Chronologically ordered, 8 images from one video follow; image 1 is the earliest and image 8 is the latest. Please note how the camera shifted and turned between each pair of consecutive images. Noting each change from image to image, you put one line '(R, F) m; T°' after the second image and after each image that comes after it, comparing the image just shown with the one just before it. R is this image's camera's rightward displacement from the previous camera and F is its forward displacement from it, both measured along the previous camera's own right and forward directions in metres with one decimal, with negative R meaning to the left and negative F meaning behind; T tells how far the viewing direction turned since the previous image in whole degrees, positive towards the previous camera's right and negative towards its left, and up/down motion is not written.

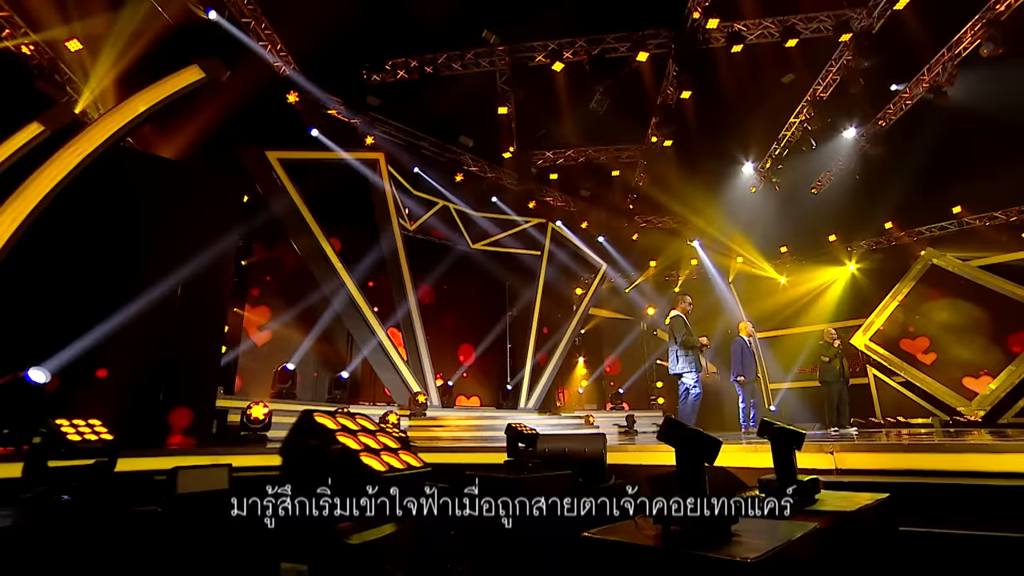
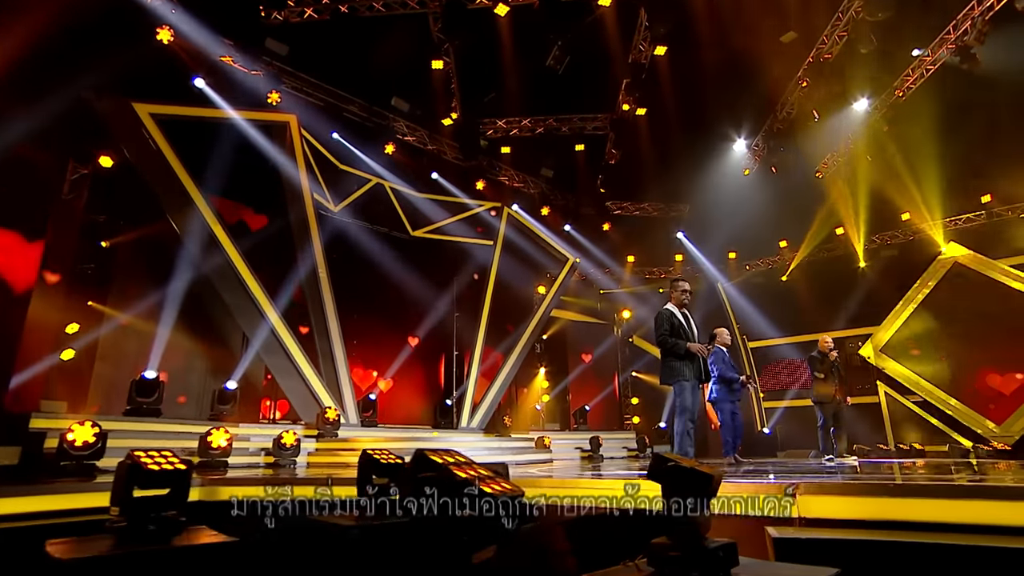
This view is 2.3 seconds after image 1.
(+1.0, +2.2) m; 0°
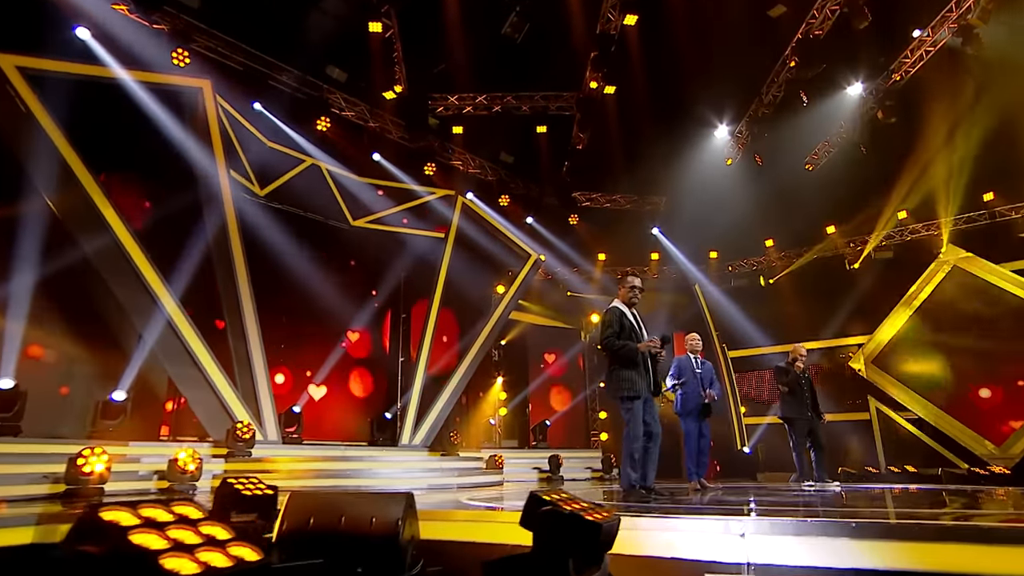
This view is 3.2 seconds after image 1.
(+0.4, +1.3) m; +1°
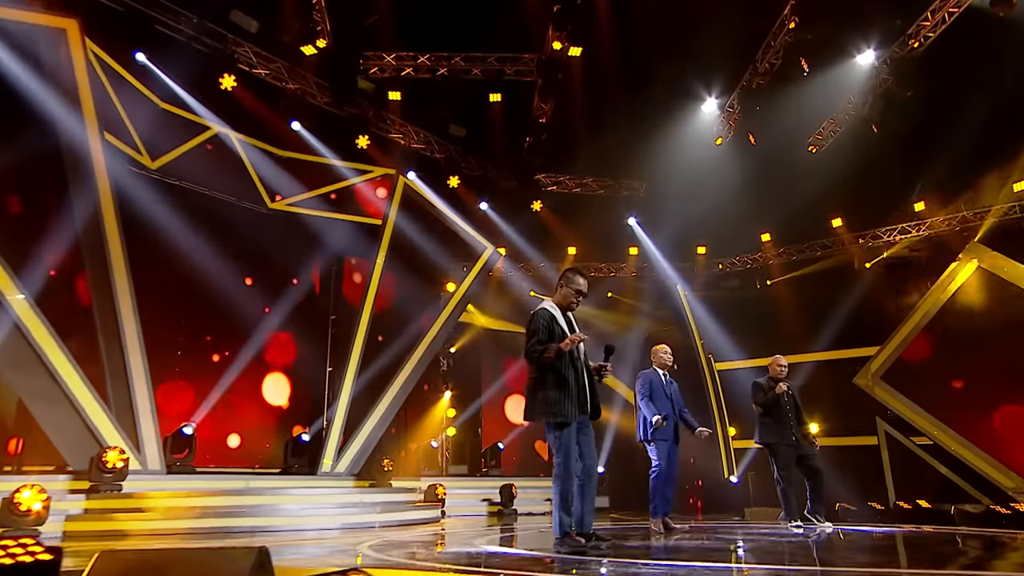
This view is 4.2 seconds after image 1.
(+0.5, +1.6) m; +1°
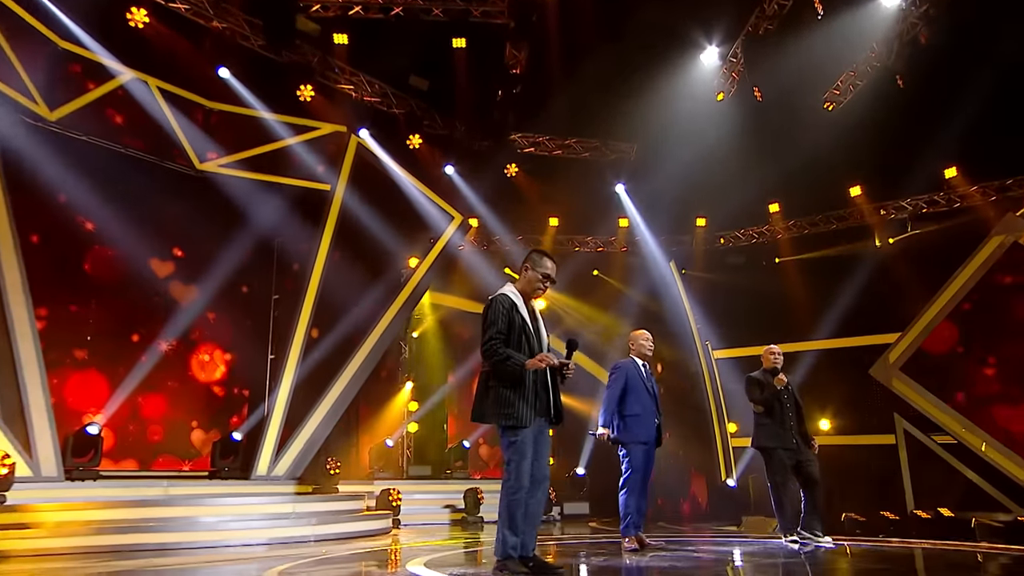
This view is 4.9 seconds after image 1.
(+0.4, +1.1) m; 0°
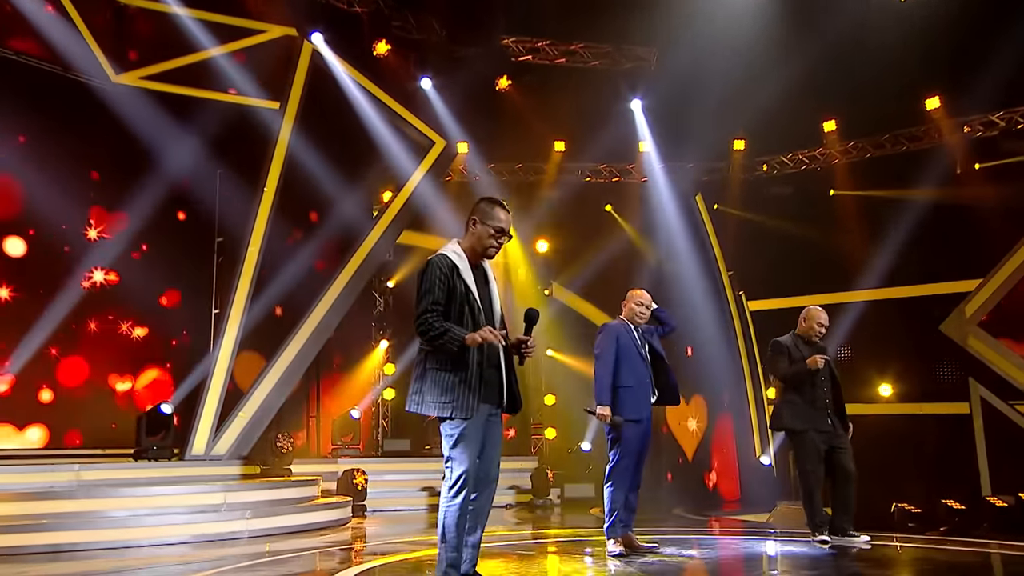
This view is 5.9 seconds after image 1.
(+0.4, +1.4) m; -3°
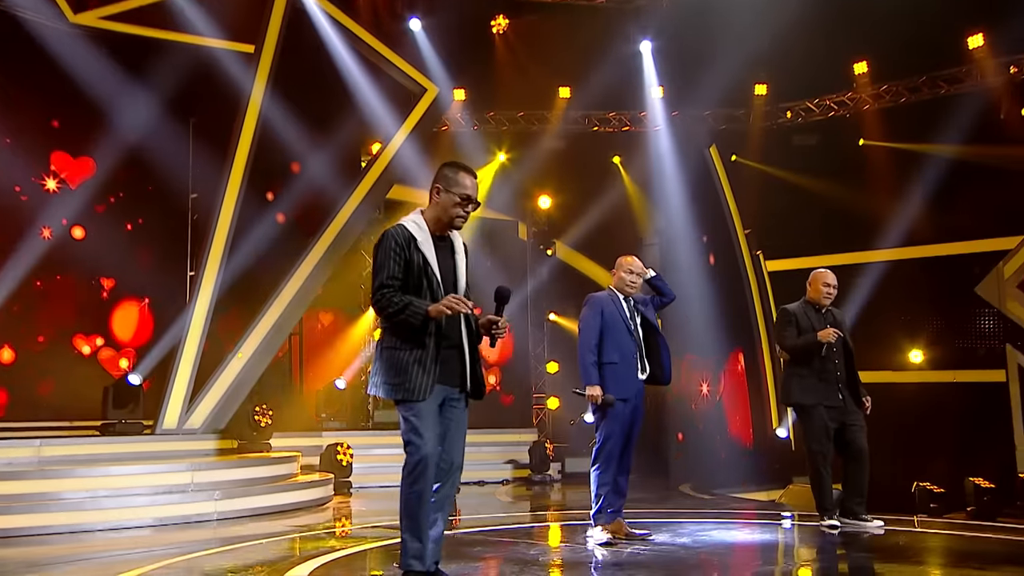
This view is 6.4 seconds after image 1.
(+0.2, +0.5) m; -1°
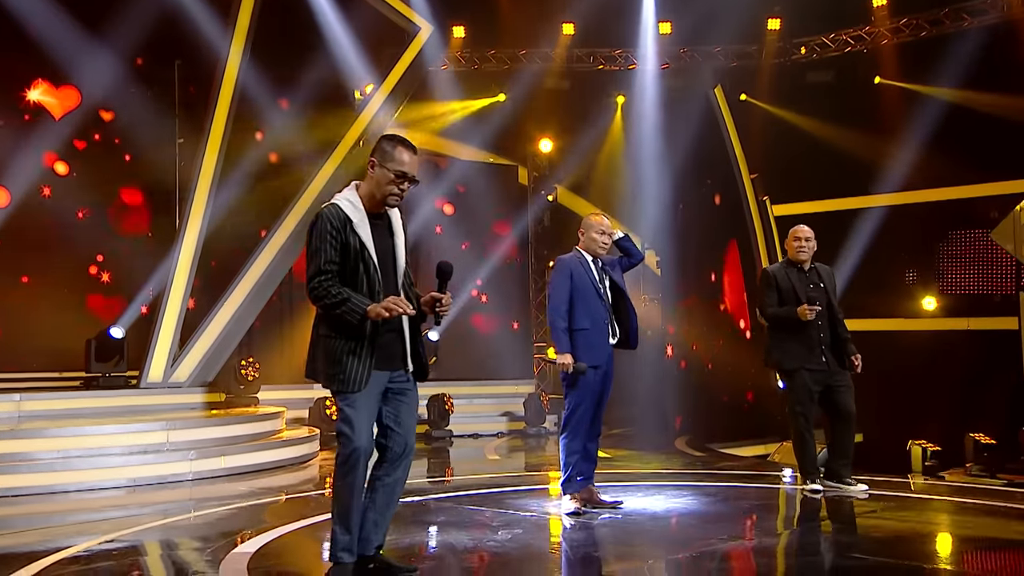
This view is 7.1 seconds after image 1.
(+0.1, +0.2) m; -1°
